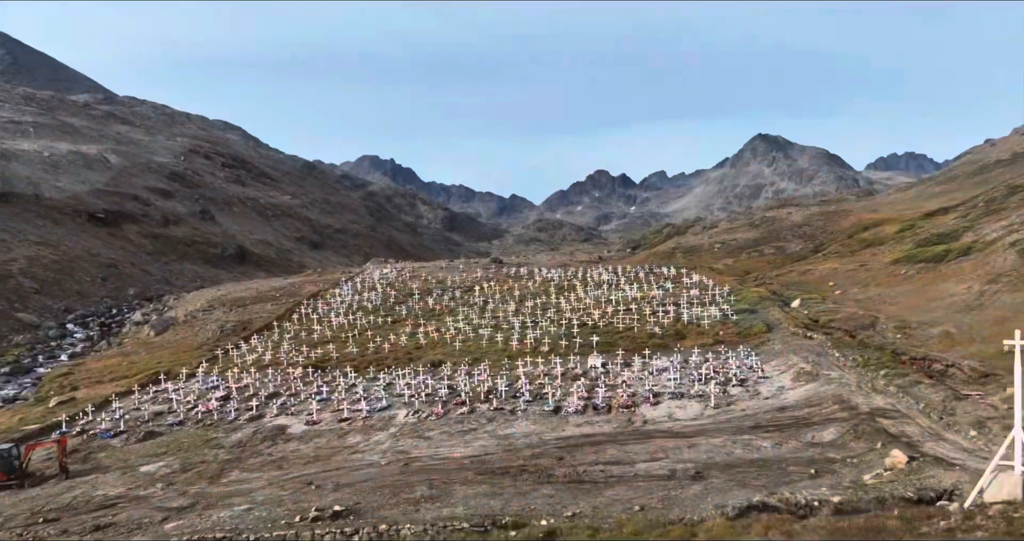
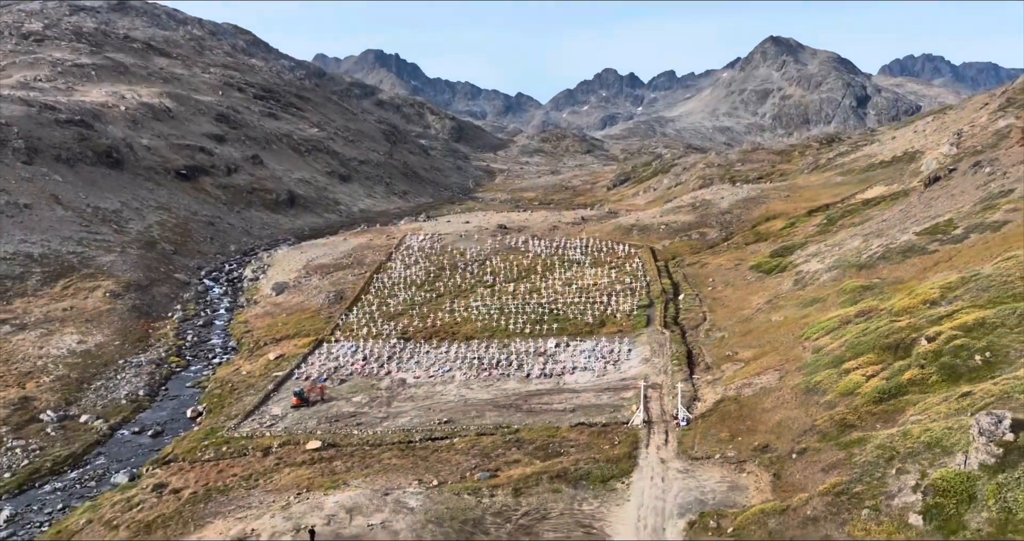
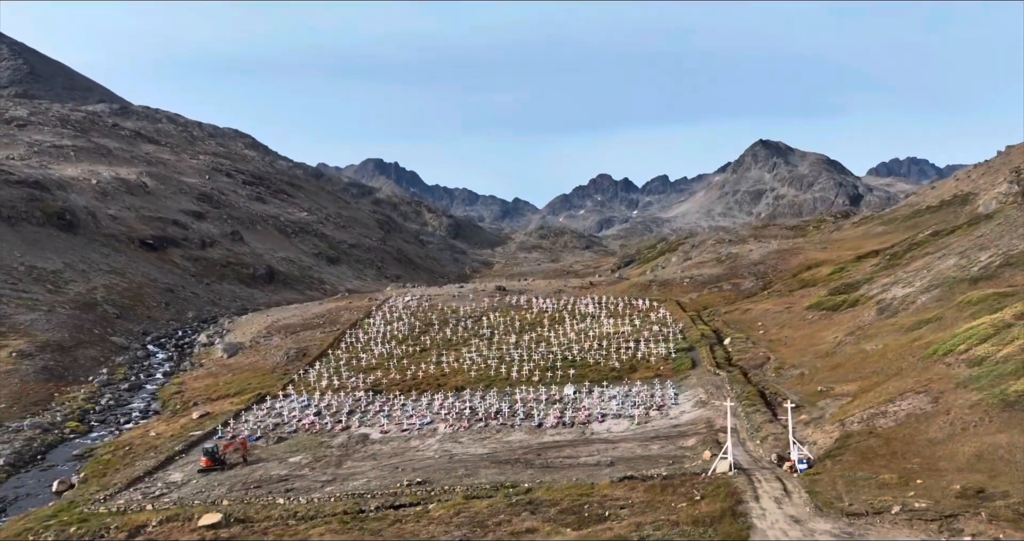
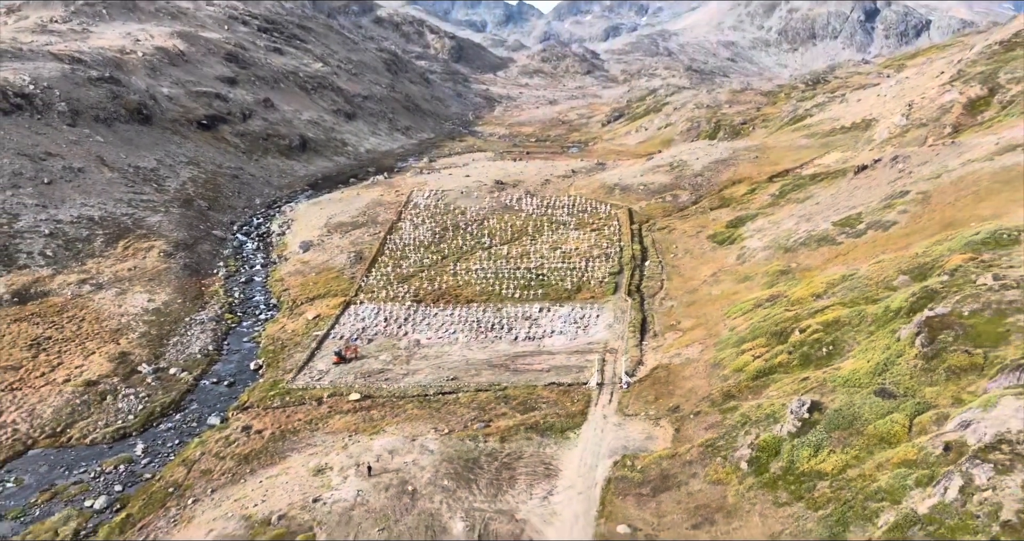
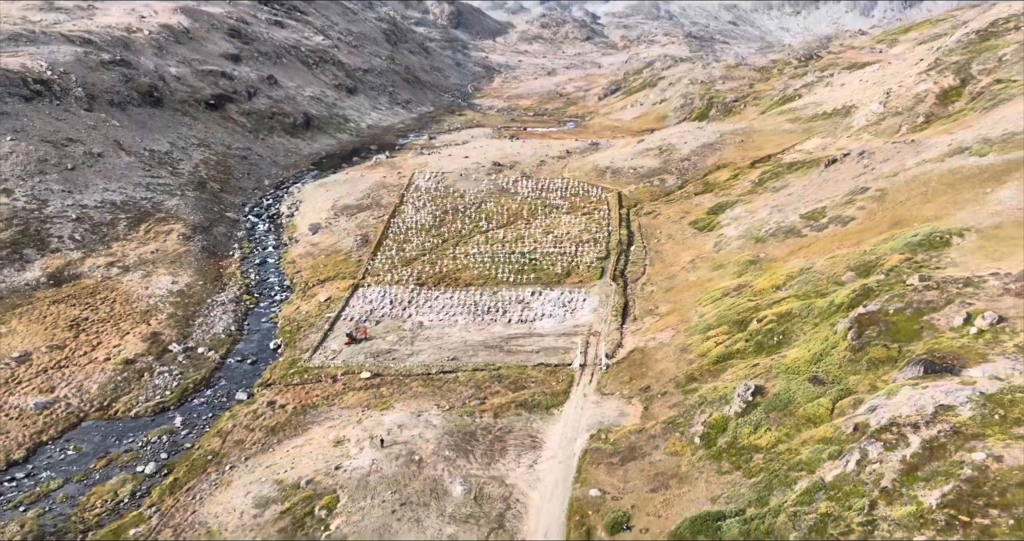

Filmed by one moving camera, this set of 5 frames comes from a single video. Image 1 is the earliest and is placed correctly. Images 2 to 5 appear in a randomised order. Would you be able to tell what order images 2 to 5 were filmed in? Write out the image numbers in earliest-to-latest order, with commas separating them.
3, 2, 4, 5
